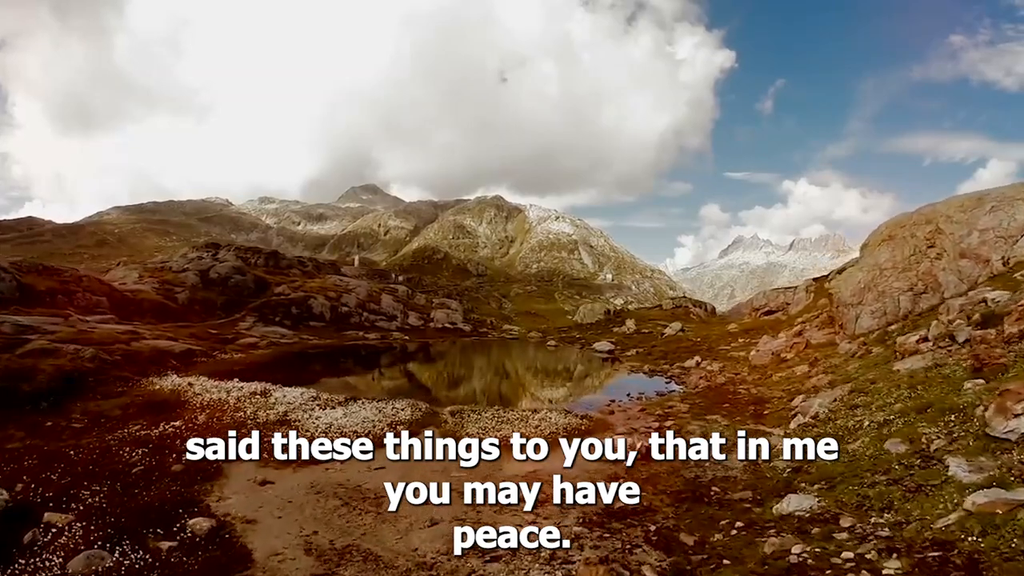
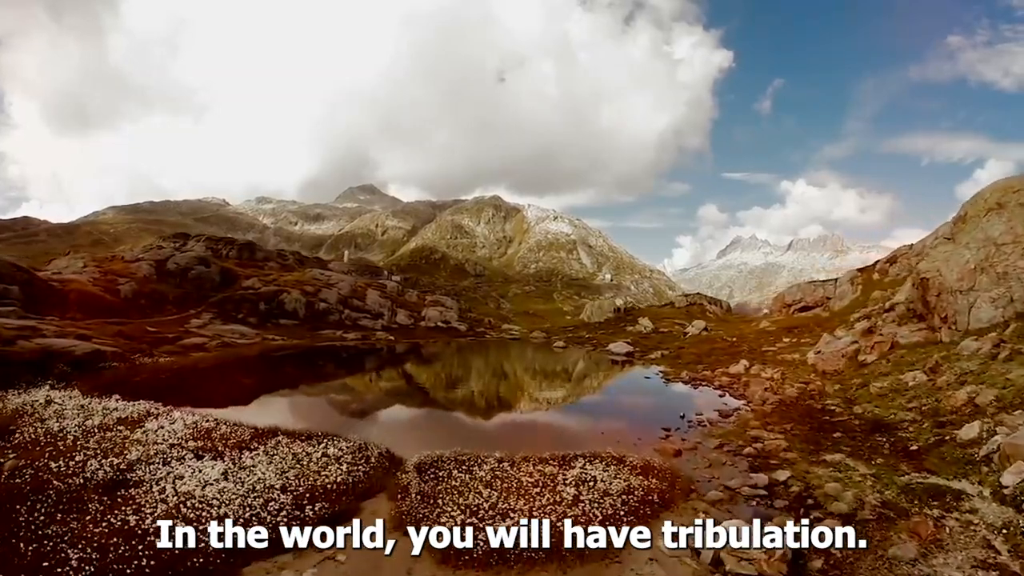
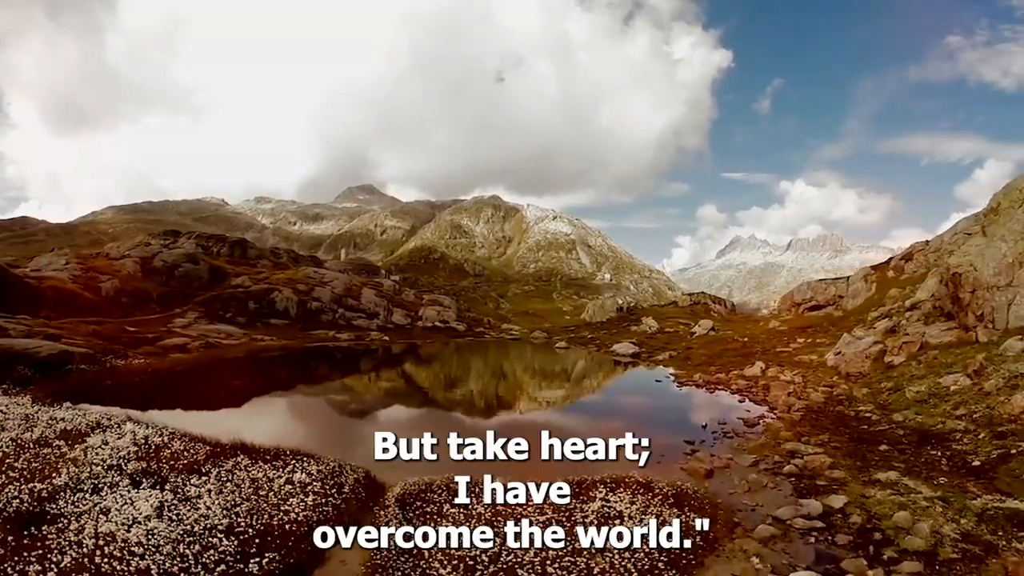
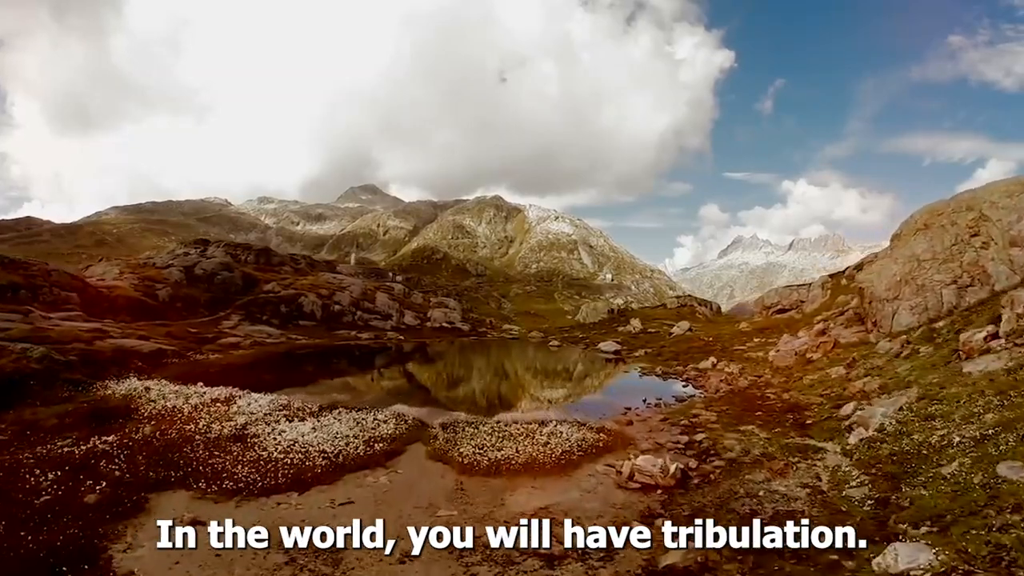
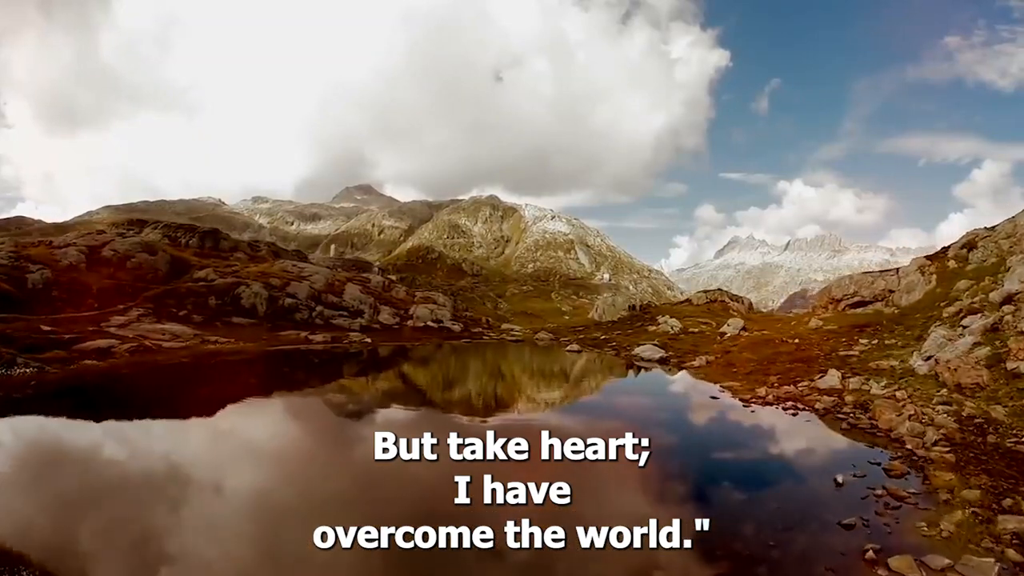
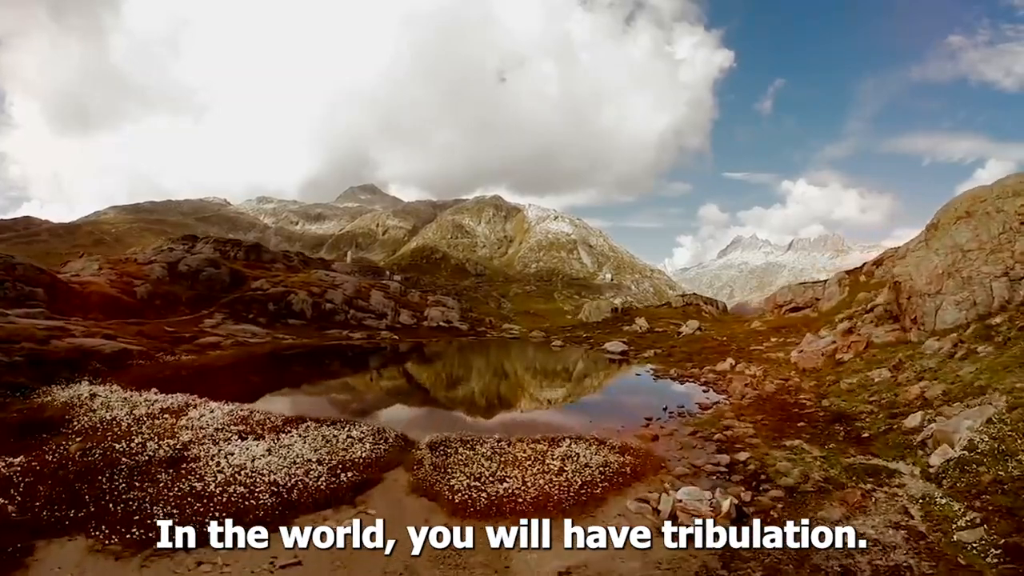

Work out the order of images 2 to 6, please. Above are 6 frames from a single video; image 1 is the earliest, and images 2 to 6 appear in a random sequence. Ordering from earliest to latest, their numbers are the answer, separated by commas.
4, 6, 2, 3, 5
